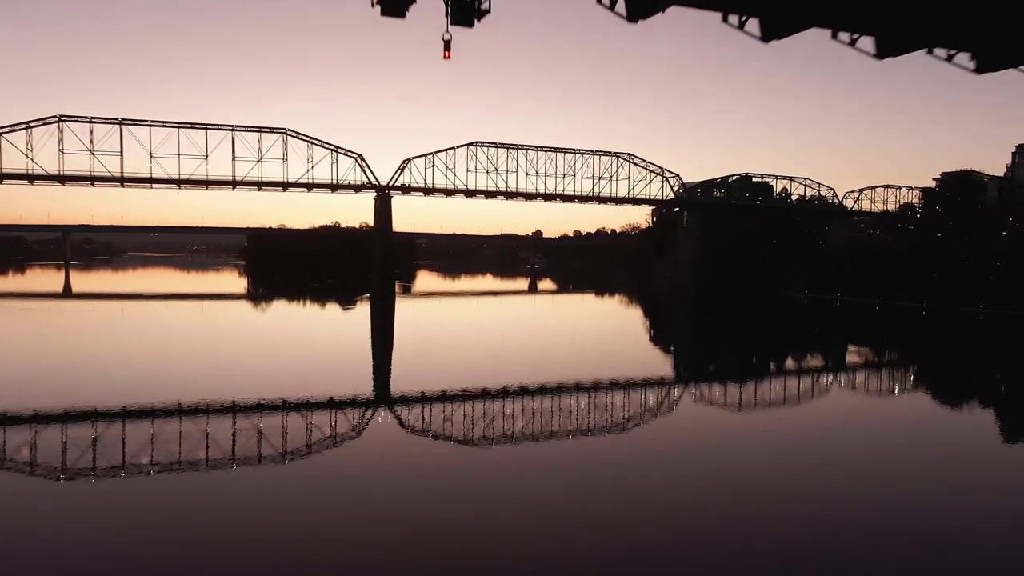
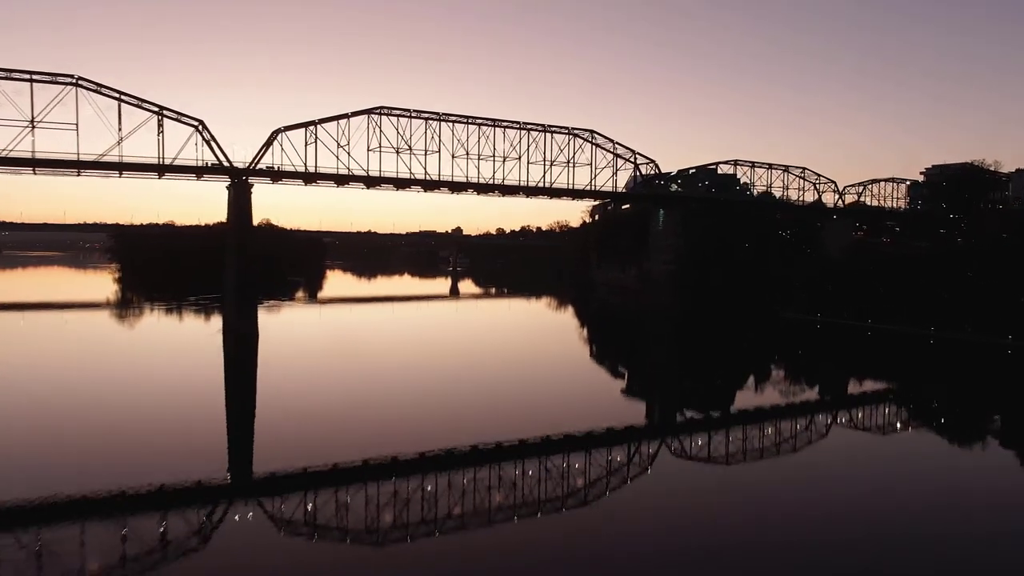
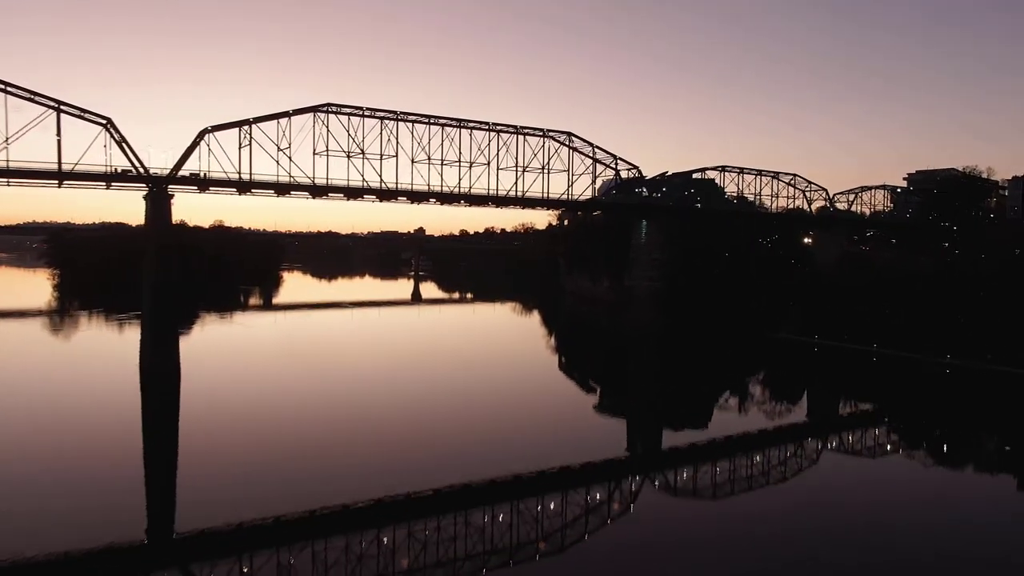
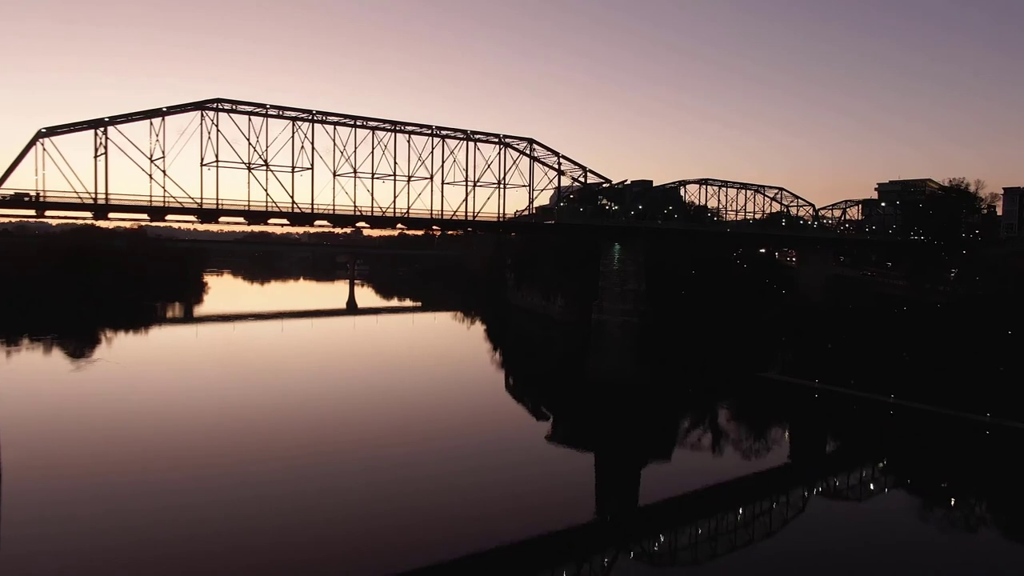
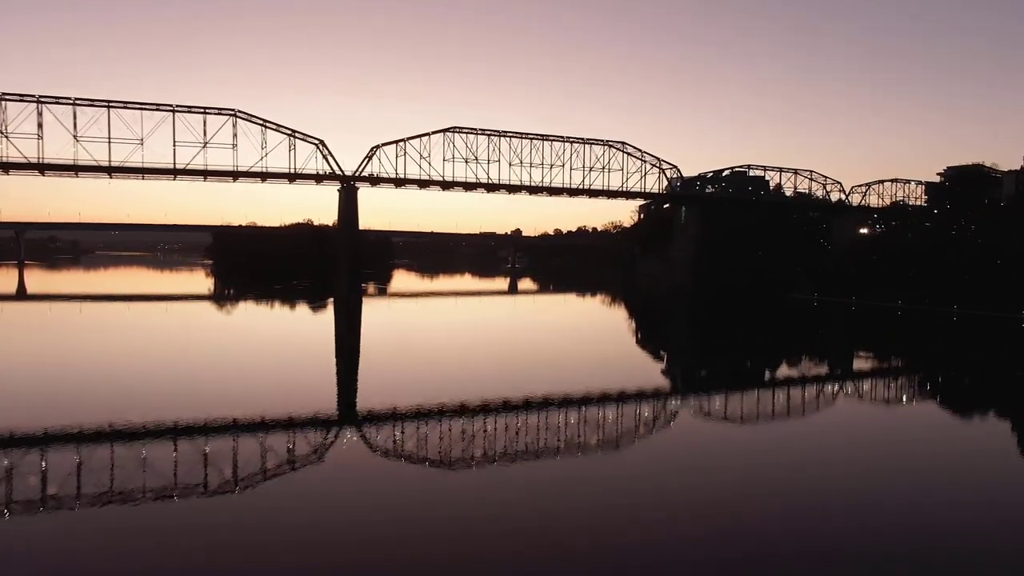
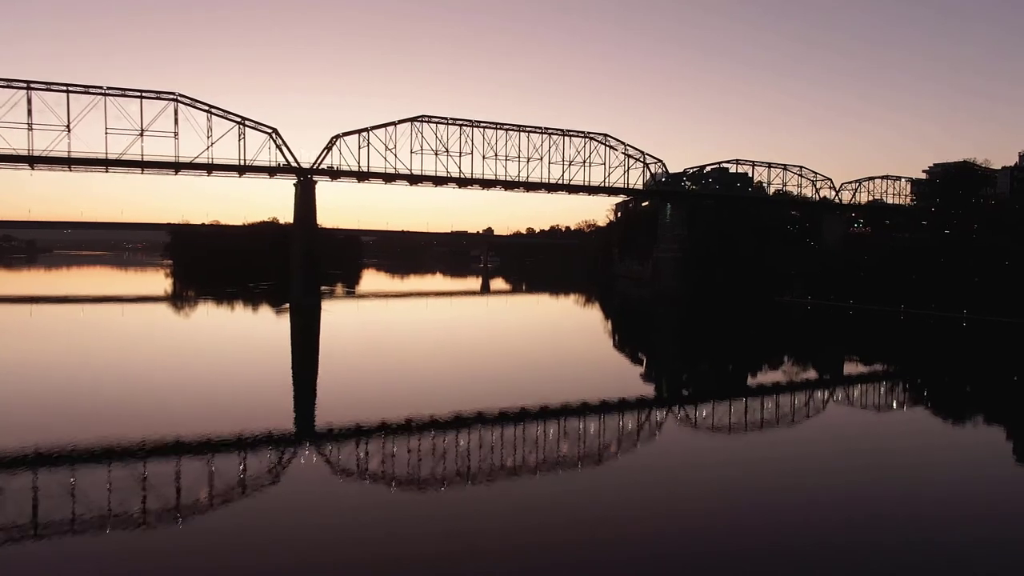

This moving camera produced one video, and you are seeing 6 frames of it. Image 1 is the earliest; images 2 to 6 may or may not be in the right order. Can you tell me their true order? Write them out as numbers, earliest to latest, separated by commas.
5, 6, 2, 3, 4
